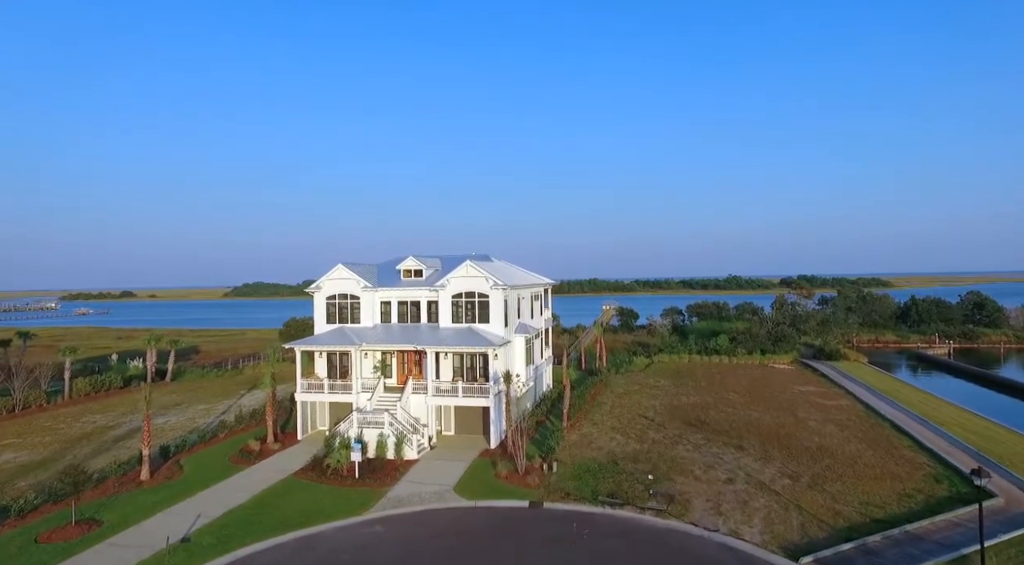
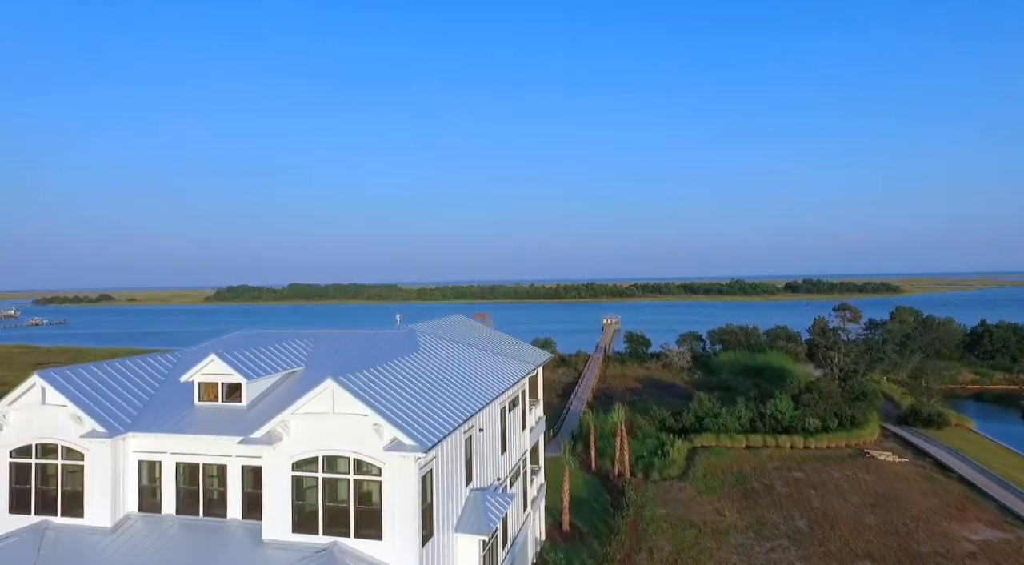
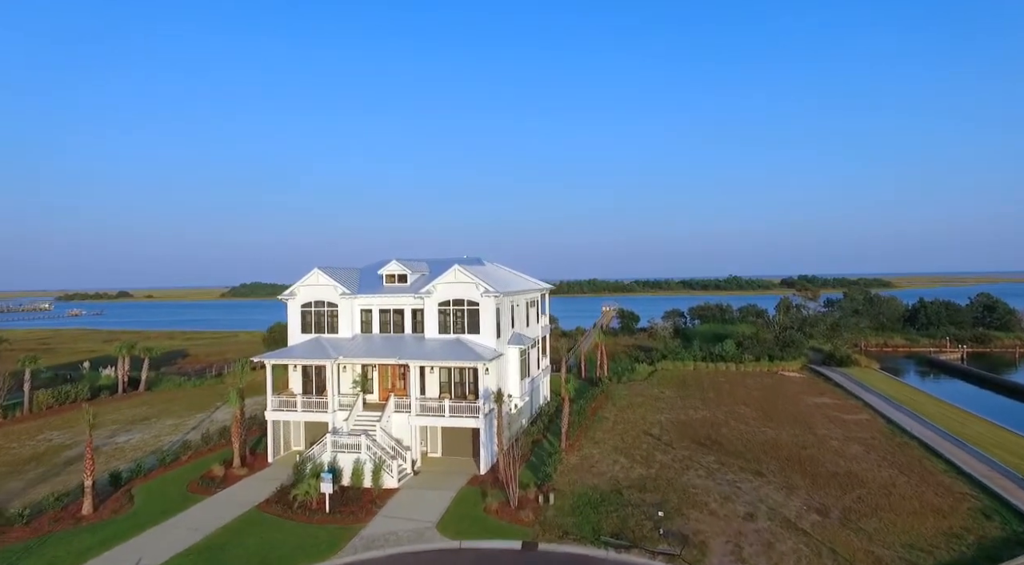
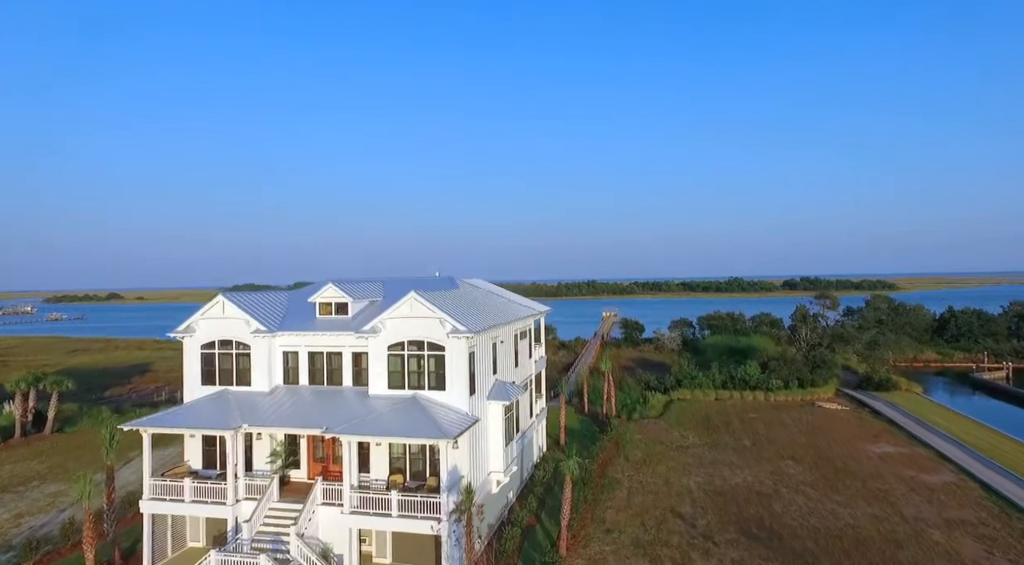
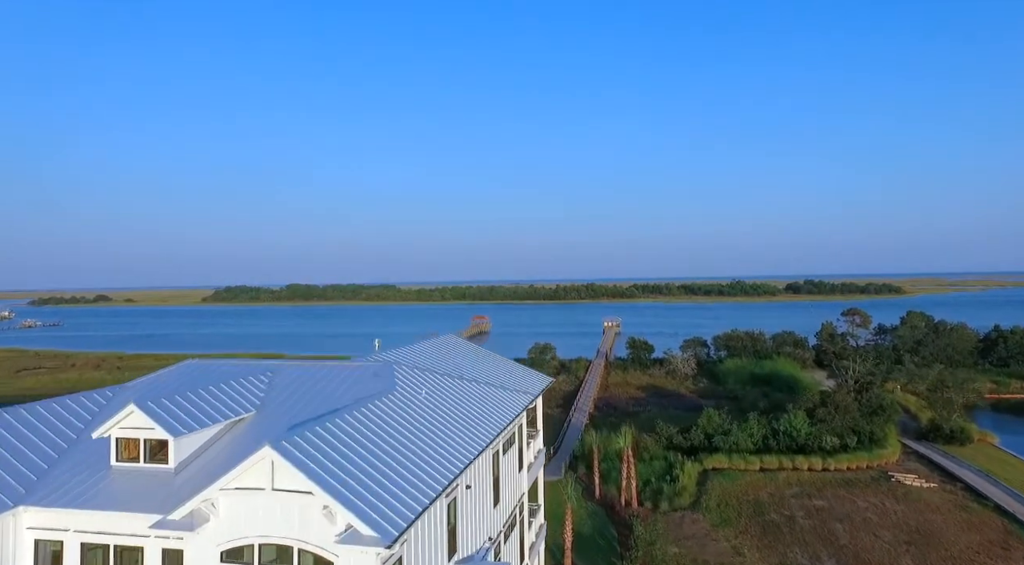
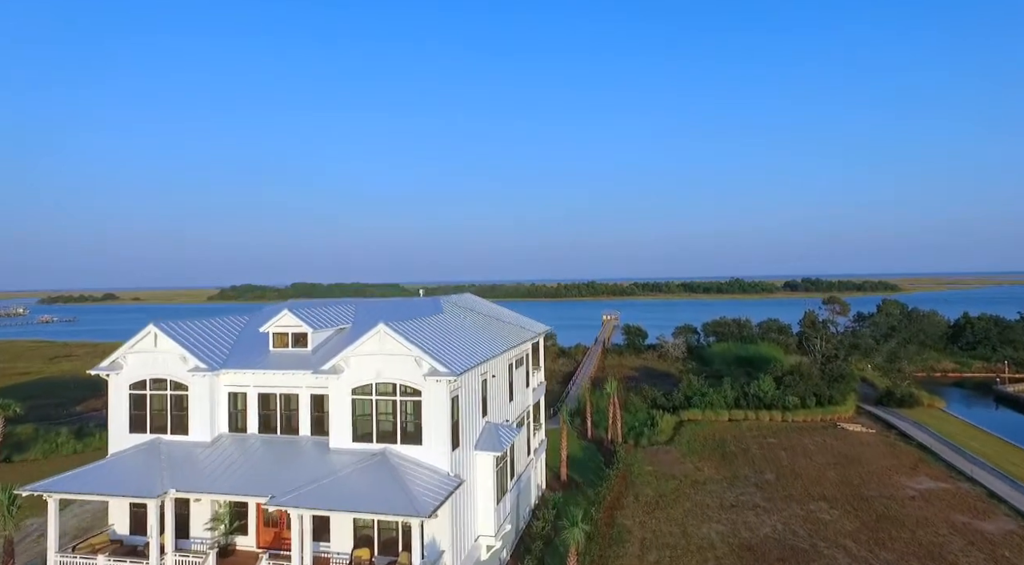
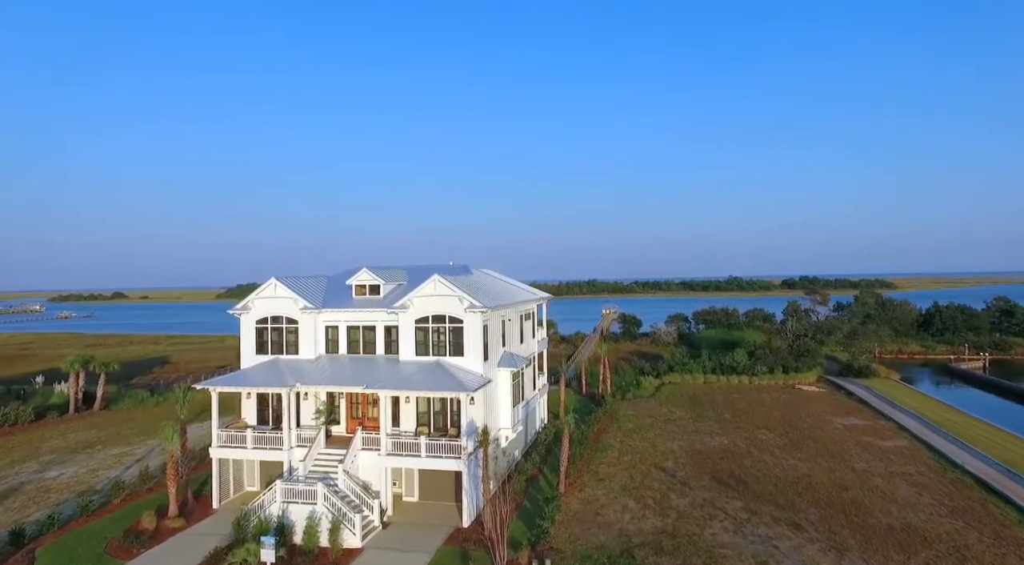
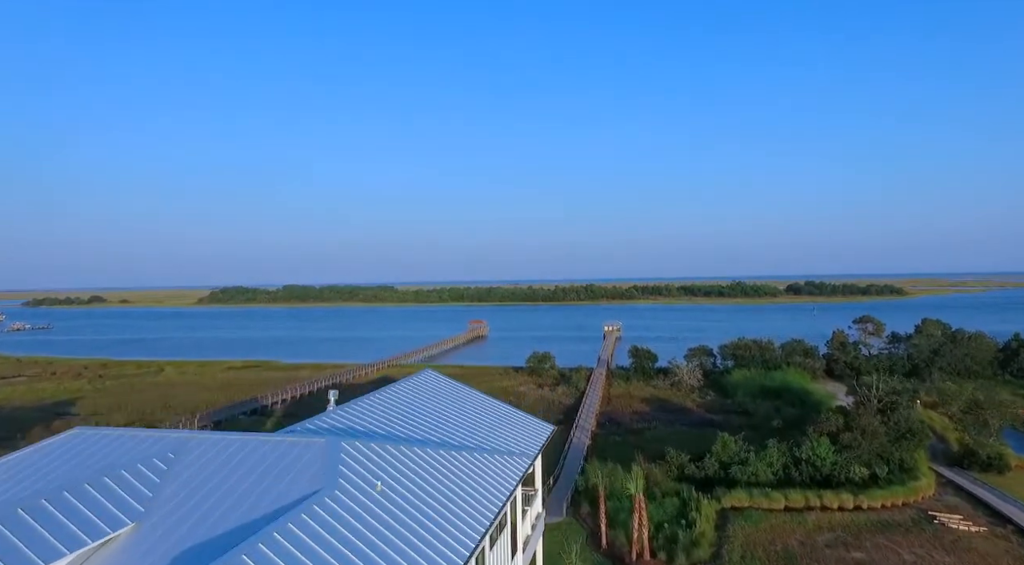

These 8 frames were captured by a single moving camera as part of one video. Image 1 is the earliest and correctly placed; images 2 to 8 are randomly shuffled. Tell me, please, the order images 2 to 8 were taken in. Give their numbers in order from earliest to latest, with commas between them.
3, 7, 4, 6, 2, 5, 8
